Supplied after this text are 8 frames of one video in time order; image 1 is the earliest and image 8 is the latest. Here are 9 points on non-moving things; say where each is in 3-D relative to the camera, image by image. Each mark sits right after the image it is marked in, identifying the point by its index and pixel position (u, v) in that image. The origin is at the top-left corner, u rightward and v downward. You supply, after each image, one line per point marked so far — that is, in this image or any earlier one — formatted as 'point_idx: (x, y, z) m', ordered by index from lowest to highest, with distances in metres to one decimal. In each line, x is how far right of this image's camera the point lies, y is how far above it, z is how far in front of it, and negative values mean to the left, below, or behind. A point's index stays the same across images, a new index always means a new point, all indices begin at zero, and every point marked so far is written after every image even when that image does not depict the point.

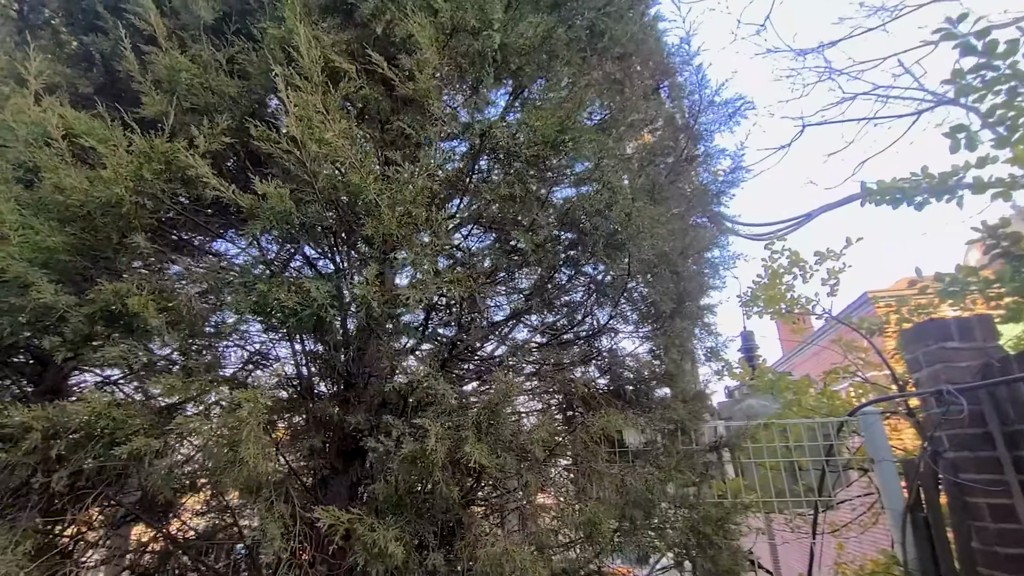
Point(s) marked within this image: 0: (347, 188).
0: (-0.9, +0.6, +2.6) m
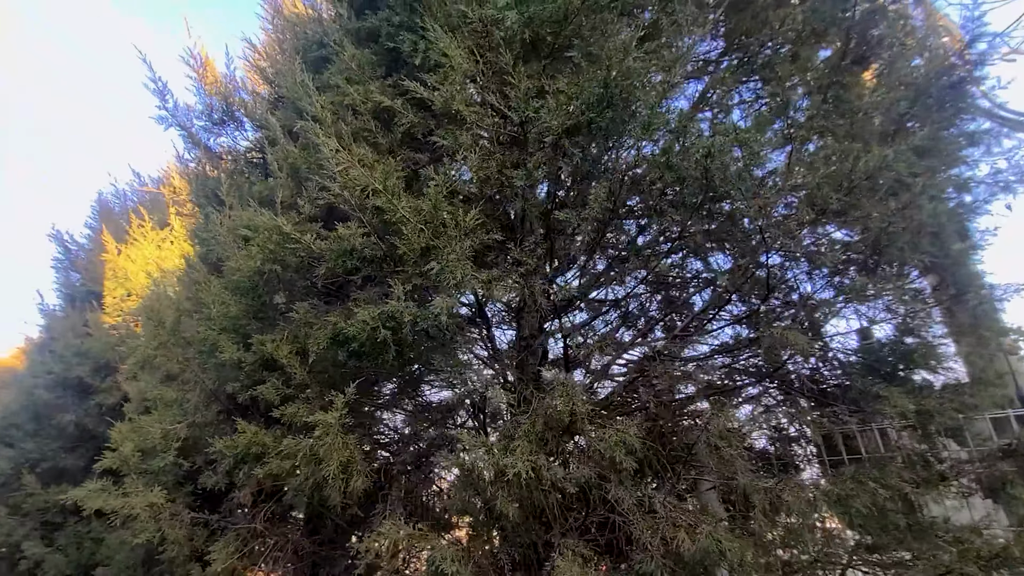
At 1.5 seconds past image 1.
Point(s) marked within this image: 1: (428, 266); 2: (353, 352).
0: (-0.7, +0.4, +2.7) m
1: (-0.5, +0.2, +2.6) m
2: (-0.9, -0.3, +2.8) m
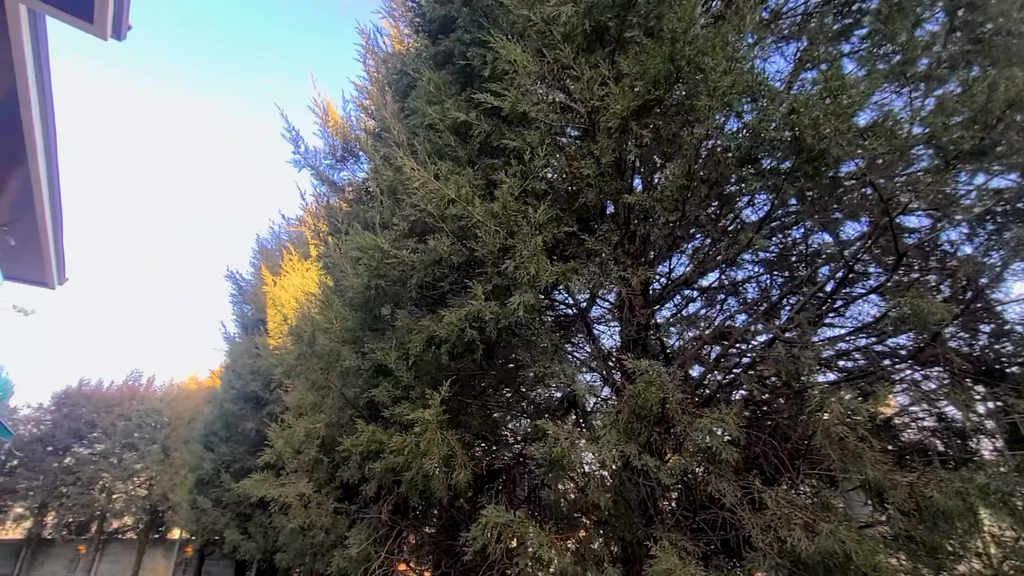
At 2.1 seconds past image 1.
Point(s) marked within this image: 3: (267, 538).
0: (-0.3, +0.4, +2.9) m
1: (0.0, +0.2, +2.7) m
2: (-0.4, -0.4, +3.0) m
3: (-4.2, -4.3, +8.3) m
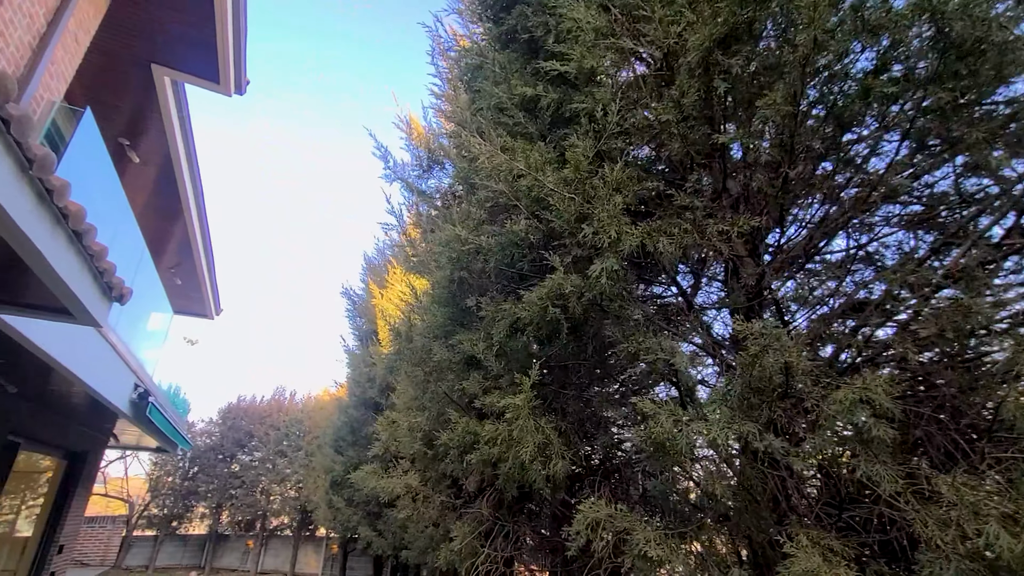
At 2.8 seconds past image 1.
0: (+0.2, +0.5, +2.7) m
1: (+0.4, +0.3, +2.5) m
2: (+0.1, -0.3, +2.8) m
3: (-2.1, -4.5, +8.8) m
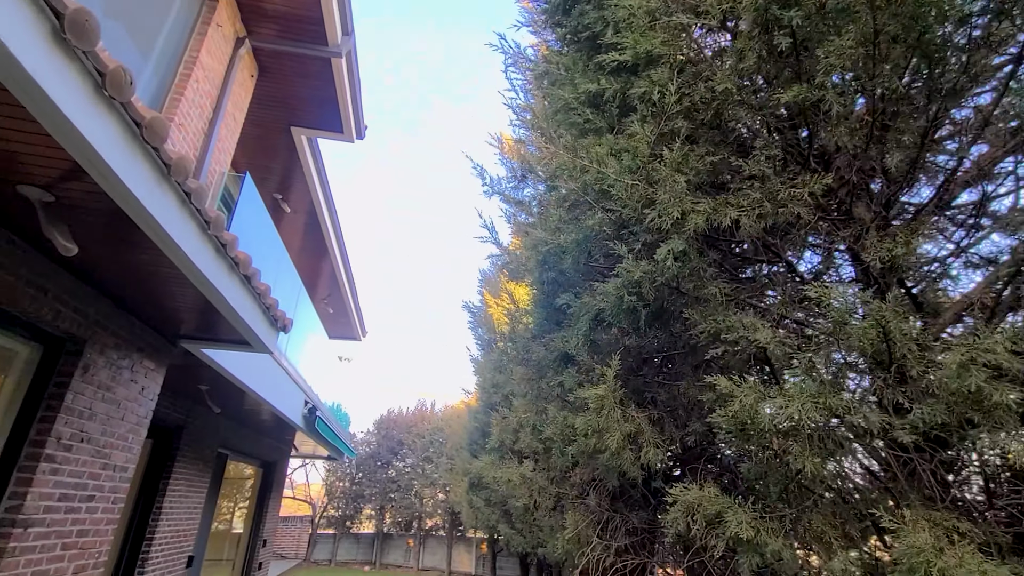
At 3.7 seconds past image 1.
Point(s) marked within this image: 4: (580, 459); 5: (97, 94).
0: (+0.5, +0.6, +2.8) m
1: (+0.7, +0.4, +2.5) m
2: (+0.6, -0.2, +2.8) m
3: (+0.3, -4.6, +9.1) m
4: (+0.5, -1.2, +3.3) m
5: (-1.8, +0.8, +2.1) m
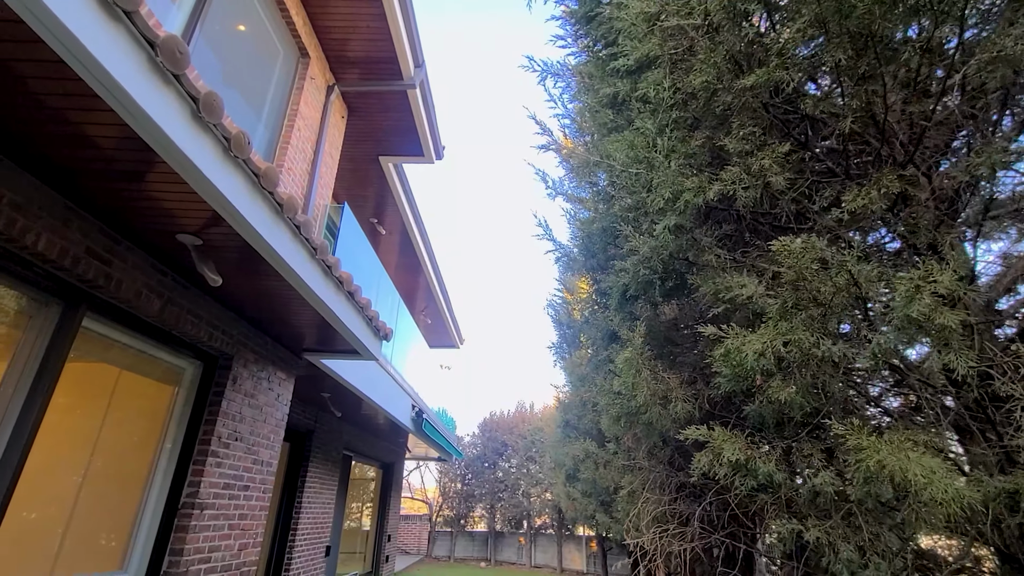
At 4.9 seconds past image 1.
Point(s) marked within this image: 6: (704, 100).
0: (+0.7, +0.7, +3.1) m
1: (+0.8, +0.5, +2.8) m
2: (+0.9, -0.1, +3.2) m
3: (+2.1, -4.4, +9.3) m
4: (+0.9, -1.0, +3.7) m
5: (-1.7, +0.7, +2.9) m
6: (+1.3, +1.3, +3.4) m
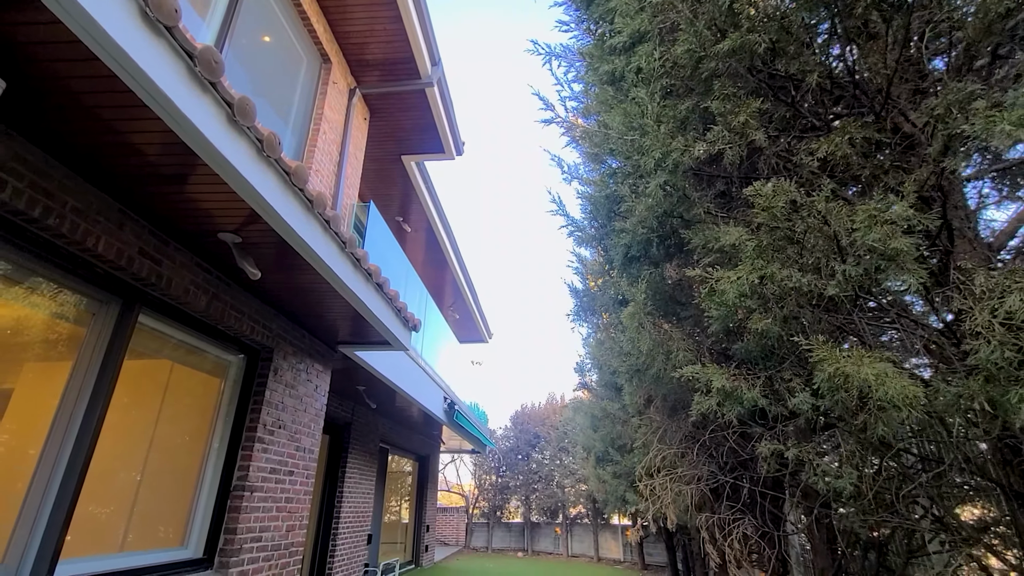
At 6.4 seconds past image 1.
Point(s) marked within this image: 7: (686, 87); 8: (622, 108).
0: (+0.7, +1.0, +3.4) m
1: (+0.9, +0.8, +3.1) m
2: (+0.9, +0.2, +3.4) m
3: (+2.7, -4.1, +9.5) m
4: (+1.0, -0.7, +3.9) m
5: (-1.7, +0.9, +3.3) m
6: (+1.3, +1.6, +3.6) m
7: (+1.4, +1.6, +3.8) m
8: (+0.8, +1.3, +3.5) m
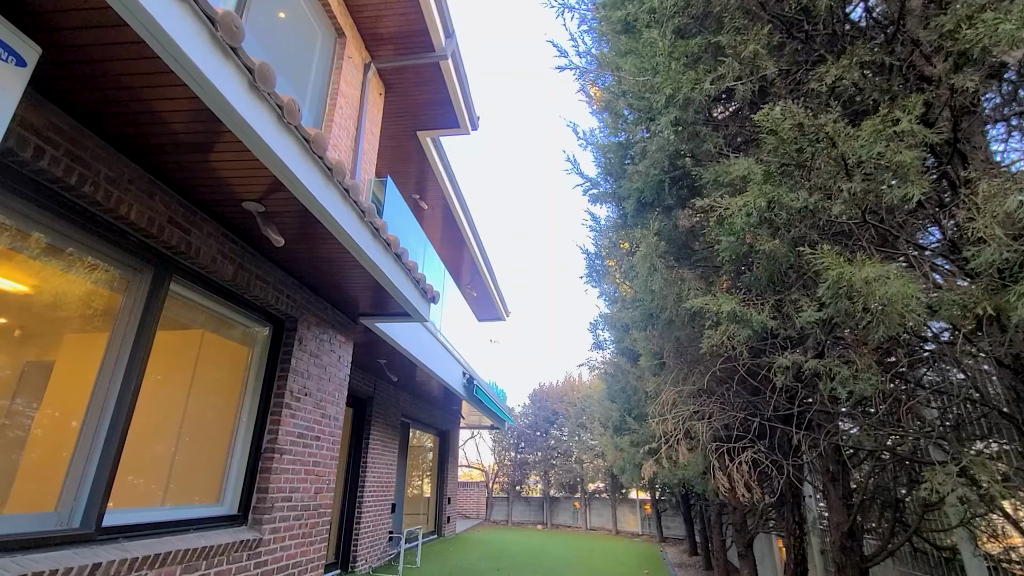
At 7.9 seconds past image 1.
0: (+0.8, +1.4, +3.4) m
1: (+1.0, +1.2, +3.1) m
2: (+1.0, +0.6, +3.5) m
3: (+3.1, -3.4, +9.7) m
4: (+1.2, -0.3, +4.0) m
5: (-1.6, +1.3, +3.4) m
6: (+1.4, +2.0, +3.6) m
7: (+1.5, +2.0, +3.8) m
8: (+0.9, +1.7, +3.6) m
